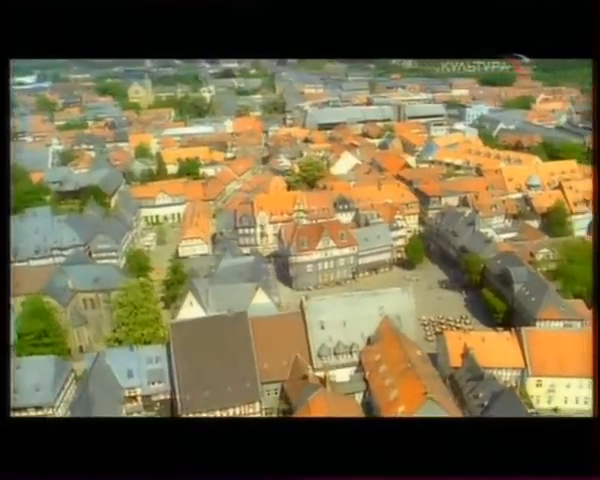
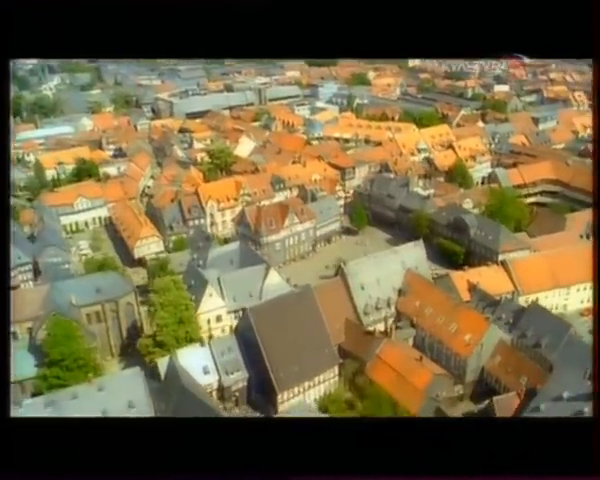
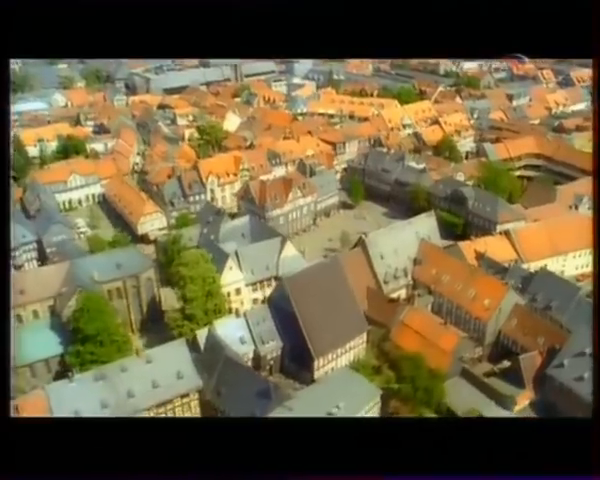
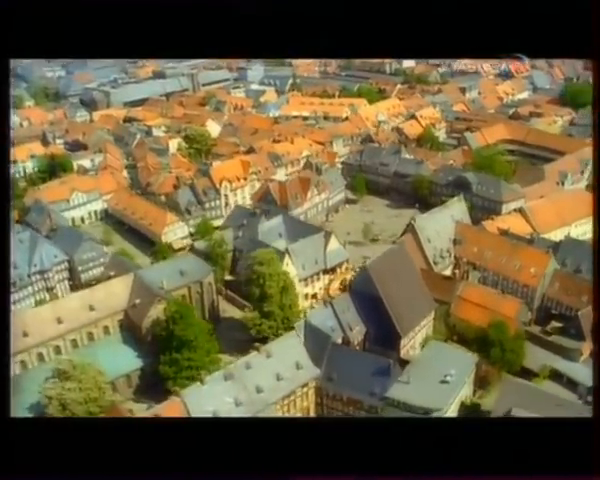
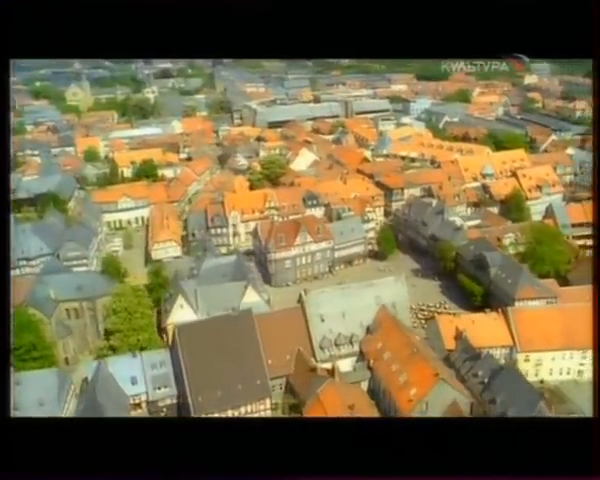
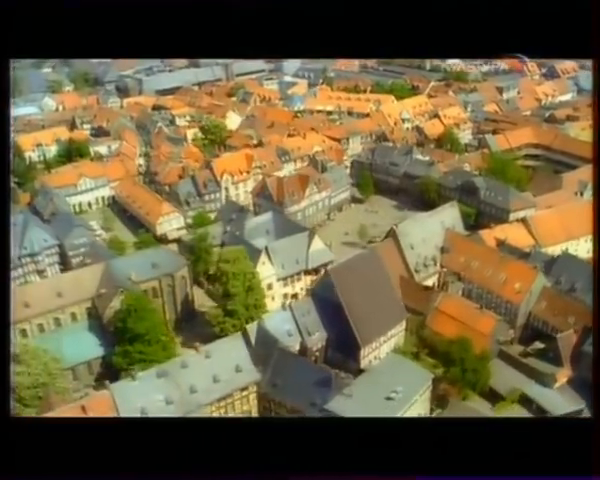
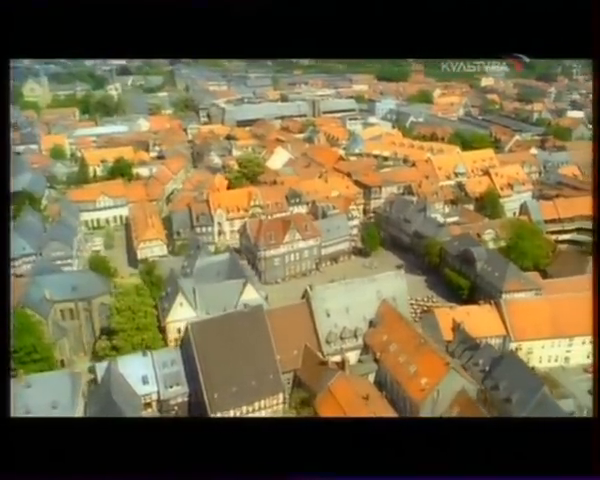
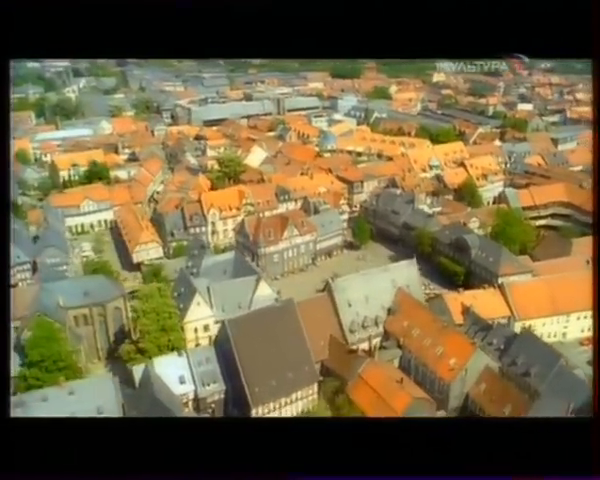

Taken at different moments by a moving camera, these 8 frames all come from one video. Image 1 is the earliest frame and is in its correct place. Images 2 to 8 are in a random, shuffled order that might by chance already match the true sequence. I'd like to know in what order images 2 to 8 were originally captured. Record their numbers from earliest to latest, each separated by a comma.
5, 7, 8, 2, 3, 6, 4
